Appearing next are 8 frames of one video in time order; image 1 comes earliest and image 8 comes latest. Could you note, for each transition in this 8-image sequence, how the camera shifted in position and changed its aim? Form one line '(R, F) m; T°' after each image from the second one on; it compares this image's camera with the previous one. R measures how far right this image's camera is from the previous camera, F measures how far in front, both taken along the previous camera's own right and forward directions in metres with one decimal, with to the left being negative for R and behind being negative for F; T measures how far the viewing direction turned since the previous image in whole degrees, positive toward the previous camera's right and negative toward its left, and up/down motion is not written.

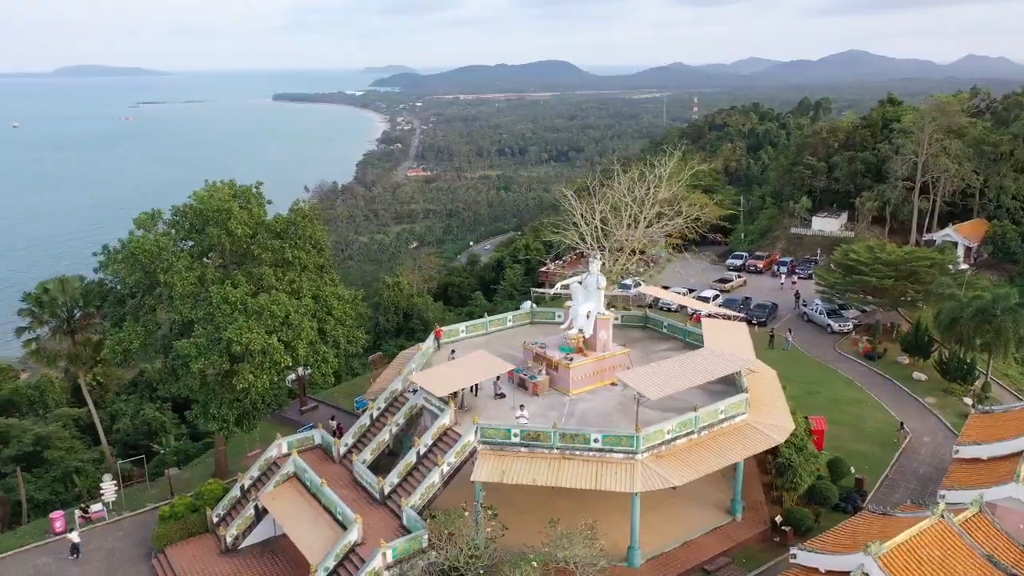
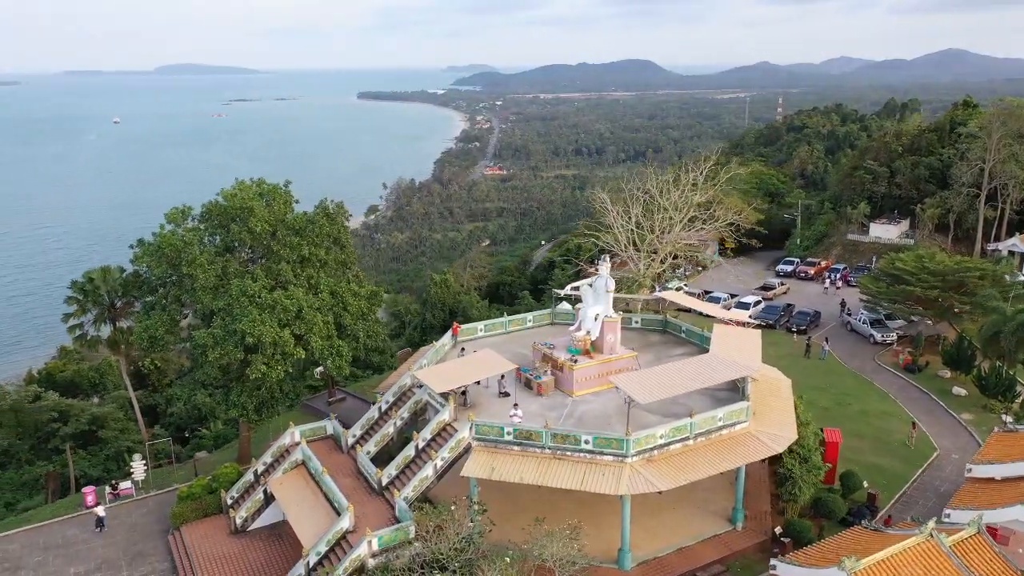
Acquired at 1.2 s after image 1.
(+1.6, -0.2) m; -5°
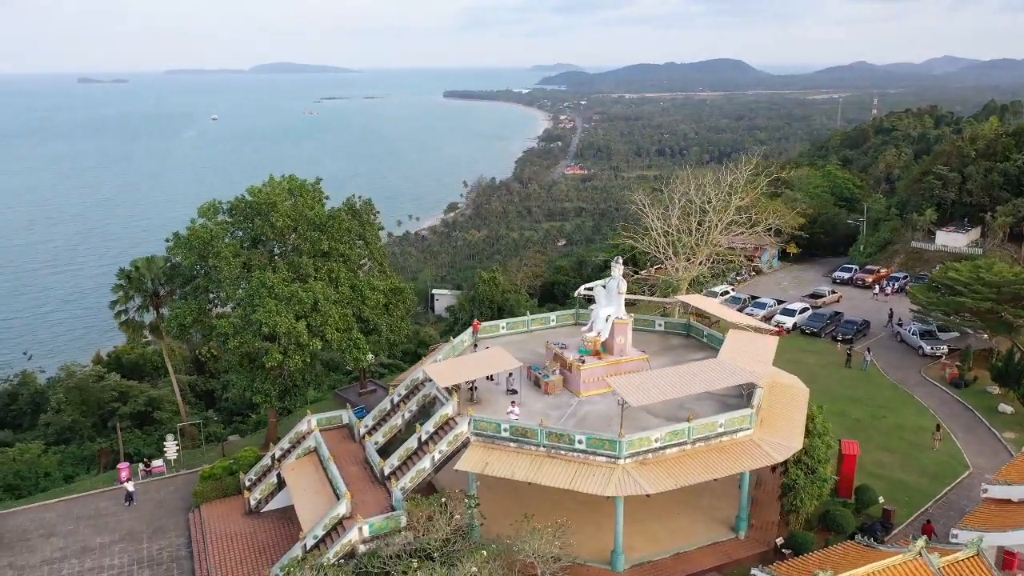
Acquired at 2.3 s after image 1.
(+1.6, -0.1) m; -6°
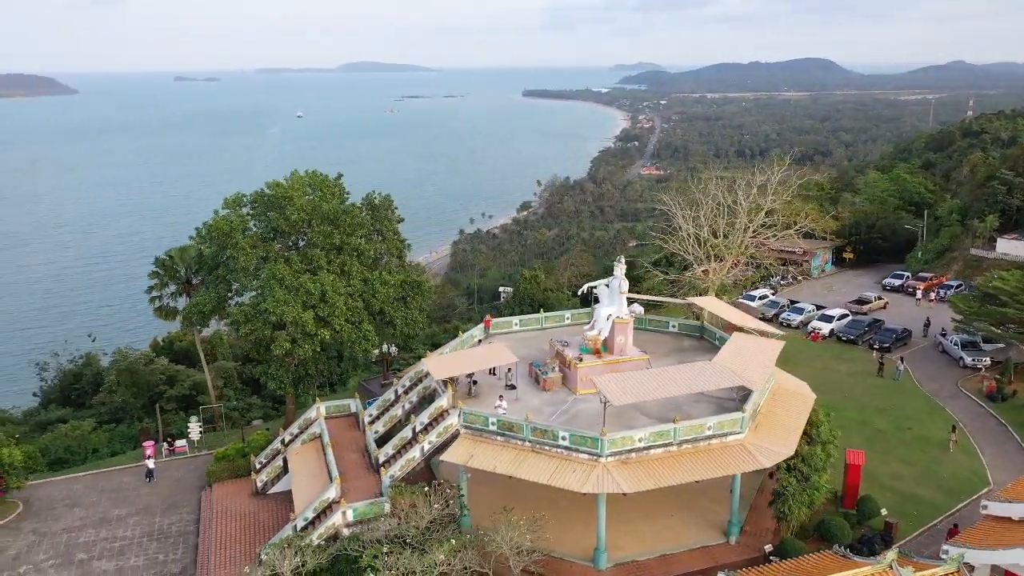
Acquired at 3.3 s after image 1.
(+1.7, -0.2) m; -5°
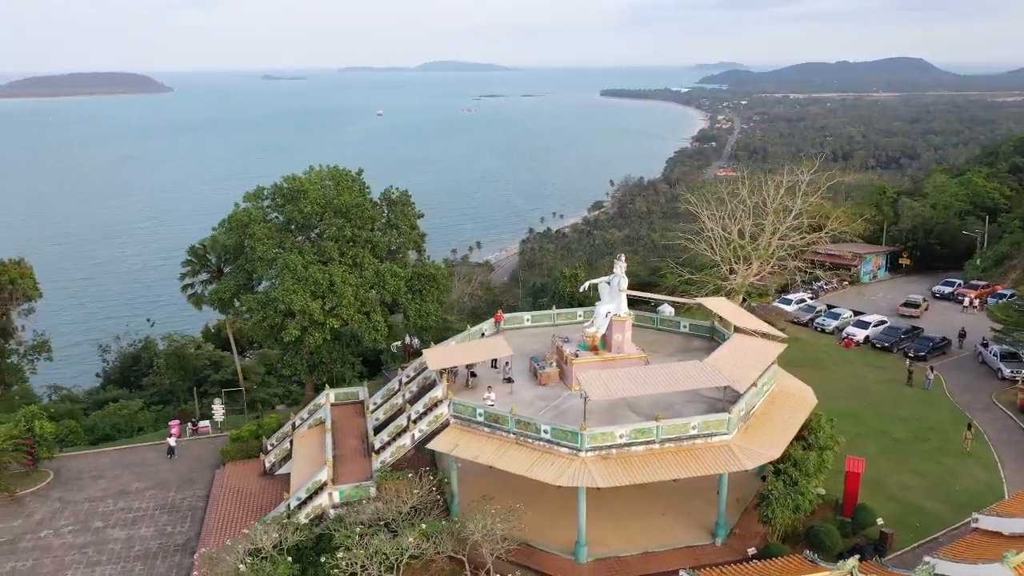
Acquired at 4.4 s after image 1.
(+1.8, -0.2) m; -5°
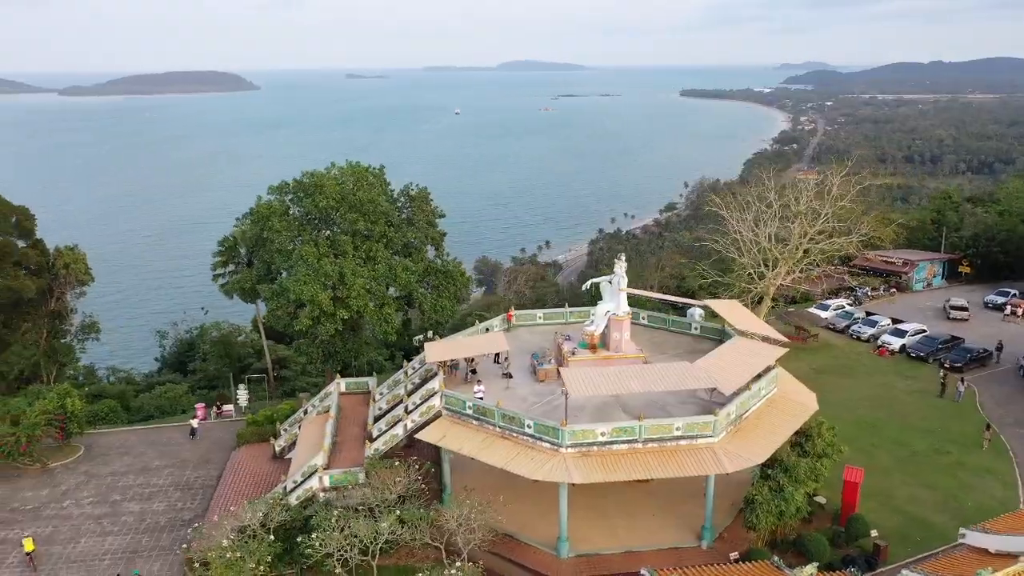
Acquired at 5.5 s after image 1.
(+1.8, -0.2) m; -5°
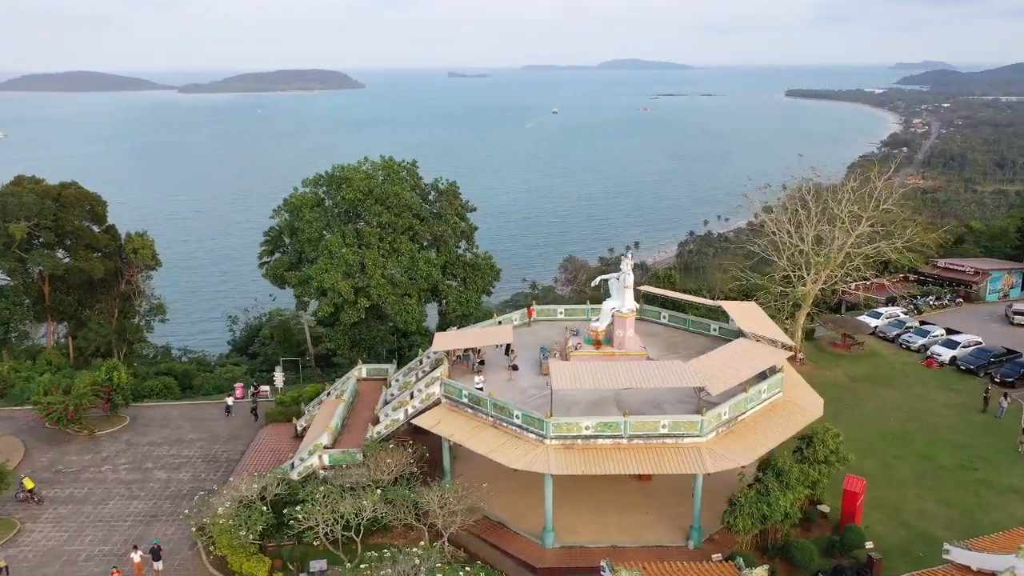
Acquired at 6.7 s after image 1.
(+2.1, -0.2) m; -7°
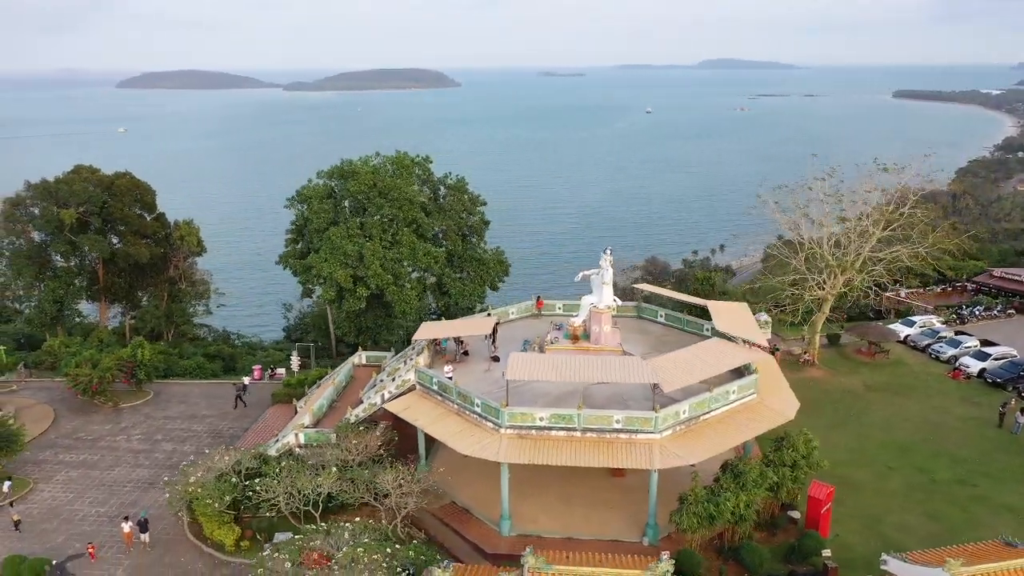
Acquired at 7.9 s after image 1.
(+2.7, -0.2) m; -6°
